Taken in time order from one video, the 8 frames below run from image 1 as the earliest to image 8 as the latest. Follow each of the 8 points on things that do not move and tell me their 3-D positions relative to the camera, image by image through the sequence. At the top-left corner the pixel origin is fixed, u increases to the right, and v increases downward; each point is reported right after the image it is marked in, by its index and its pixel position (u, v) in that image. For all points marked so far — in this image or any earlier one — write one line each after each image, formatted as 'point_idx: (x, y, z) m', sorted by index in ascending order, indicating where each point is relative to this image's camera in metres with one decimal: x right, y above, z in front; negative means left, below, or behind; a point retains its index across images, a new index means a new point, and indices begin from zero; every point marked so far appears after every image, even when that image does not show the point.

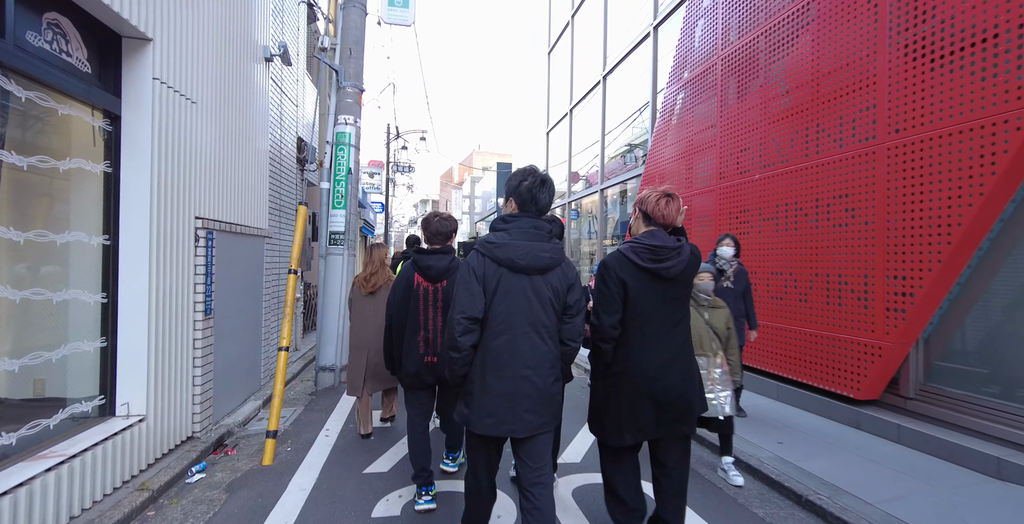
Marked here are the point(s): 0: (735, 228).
0: (+2.8, +0.4, +5.9) m
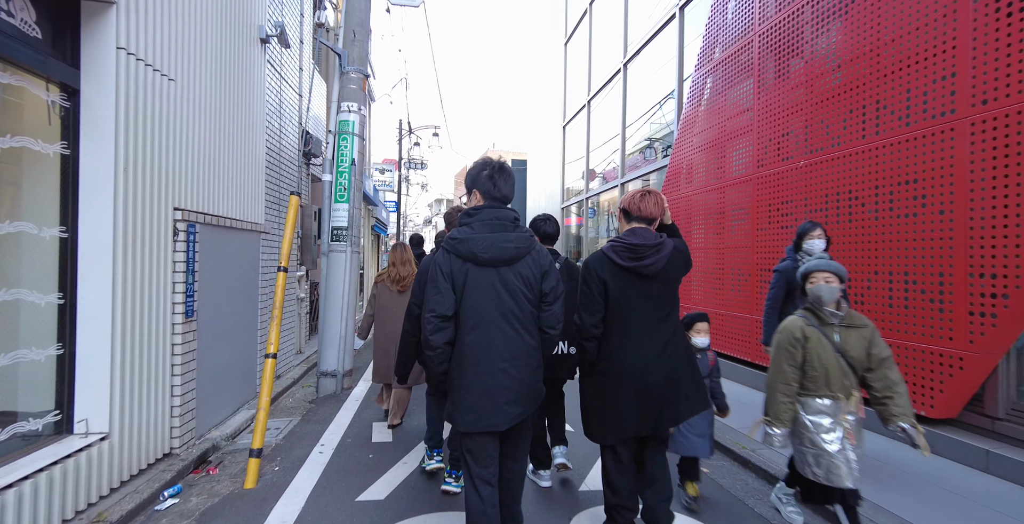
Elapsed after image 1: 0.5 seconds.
0: (+2.9, +0.5, +5.3) m
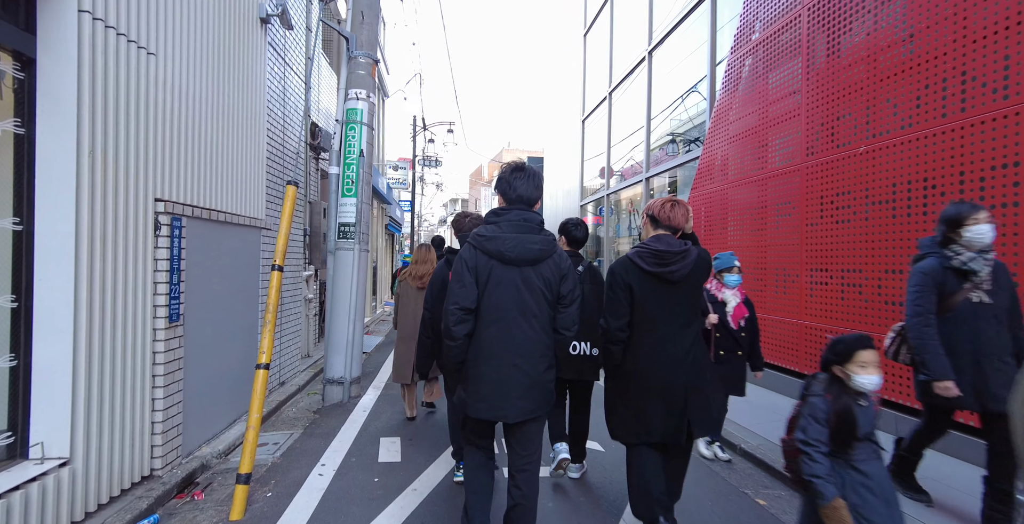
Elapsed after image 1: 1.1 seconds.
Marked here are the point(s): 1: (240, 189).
0: (+3.1, +0.5, +4.8) m
1: (-2.5, +0.7, +4.4) m
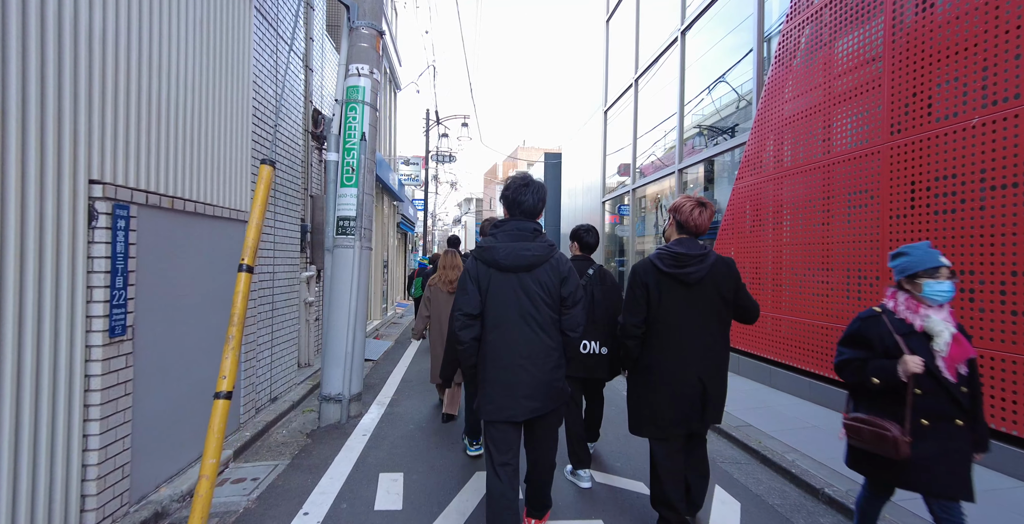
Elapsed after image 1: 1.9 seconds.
0: (+3.4, +0.5, +3.9) m
1: (-2.3, +0.7, +3.8) m
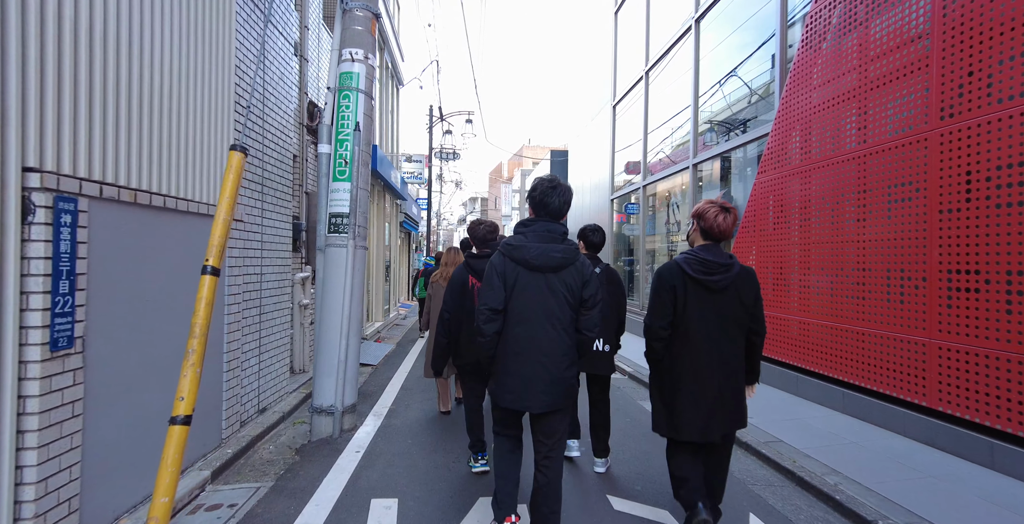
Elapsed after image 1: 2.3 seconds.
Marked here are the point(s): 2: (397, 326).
0: (+3.4, +0.5, +3.5) m
1: (-2.3, +0.7, +3.4) m
2: (-3.0, -1.7, +12.5) m
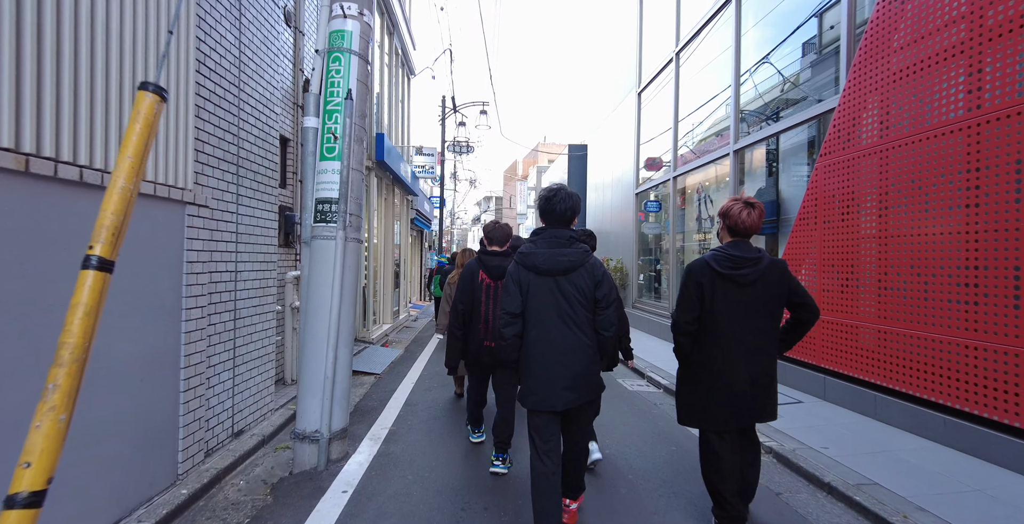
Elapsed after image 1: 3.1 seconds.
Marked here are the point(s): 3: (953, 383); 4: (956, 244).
0: (+3.6, +0.5, +2.6) m
1: (-2.1, +0.7, +2.7) m
2: (-2.6, -1.7, +11.8) m
3: (+3.5, -1.0, +3.8) m
4: (+3.5, +0.1, +3.8) m
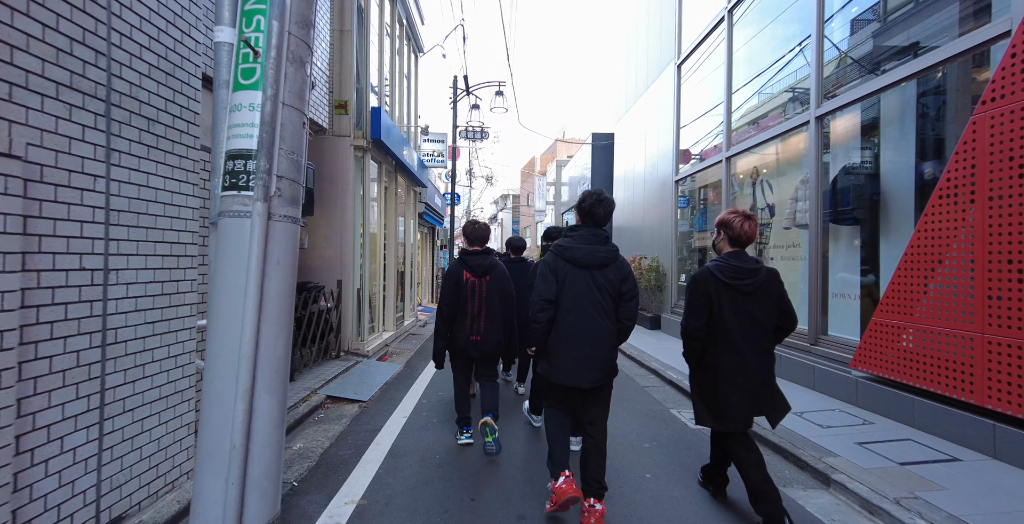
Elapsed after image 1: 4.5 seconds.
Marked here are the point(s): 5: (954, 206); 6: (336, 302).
0: (+3.6, +0.5, +0.9) m
1: (-2.0, +0.8, +1.2) m
2: (-2.2, -1.6, +10.4) m
3: (+3.6, -0.9, +2.1) m
4: (+3.7, +0.2, +2.2) m
5: (+3.7, +0.5, +4.0) m
6: (-2.8, -0.6, +7.4) m
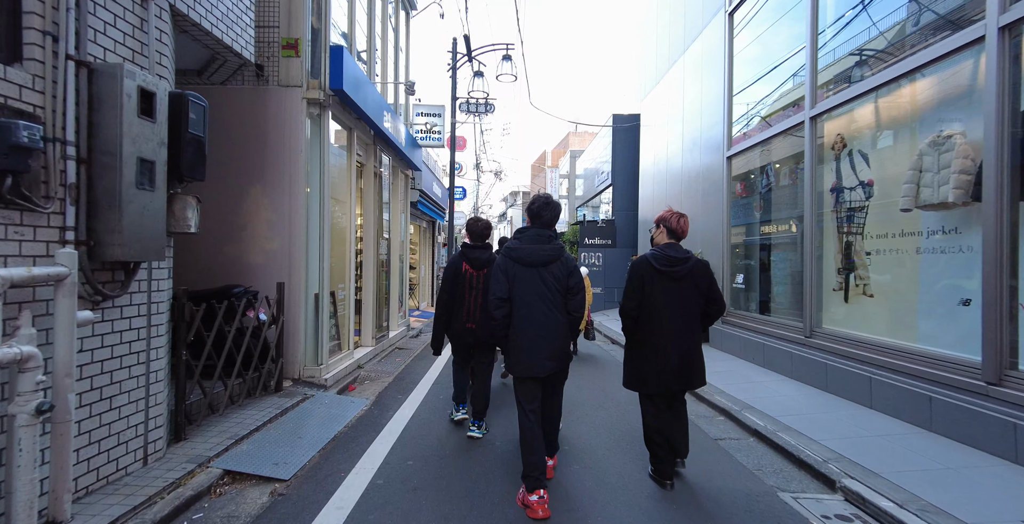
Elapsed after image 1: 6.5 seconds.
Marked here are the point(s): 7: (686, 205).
0: (+3.6, +0.6, -1.2) m
1: (-2.0, +0.8, -0.8) m
2: (-2.0, -1.6, +8.3) m
3: (+3.6, -0.9, 0.0) m
4: (+3.7, +0.2, 0.0) m
5: (+3.7, +0.5, +1.8) m
6: (-2.6, -0.6, +5.4) m
7: (+4.4, +1.4, +12.0) m
